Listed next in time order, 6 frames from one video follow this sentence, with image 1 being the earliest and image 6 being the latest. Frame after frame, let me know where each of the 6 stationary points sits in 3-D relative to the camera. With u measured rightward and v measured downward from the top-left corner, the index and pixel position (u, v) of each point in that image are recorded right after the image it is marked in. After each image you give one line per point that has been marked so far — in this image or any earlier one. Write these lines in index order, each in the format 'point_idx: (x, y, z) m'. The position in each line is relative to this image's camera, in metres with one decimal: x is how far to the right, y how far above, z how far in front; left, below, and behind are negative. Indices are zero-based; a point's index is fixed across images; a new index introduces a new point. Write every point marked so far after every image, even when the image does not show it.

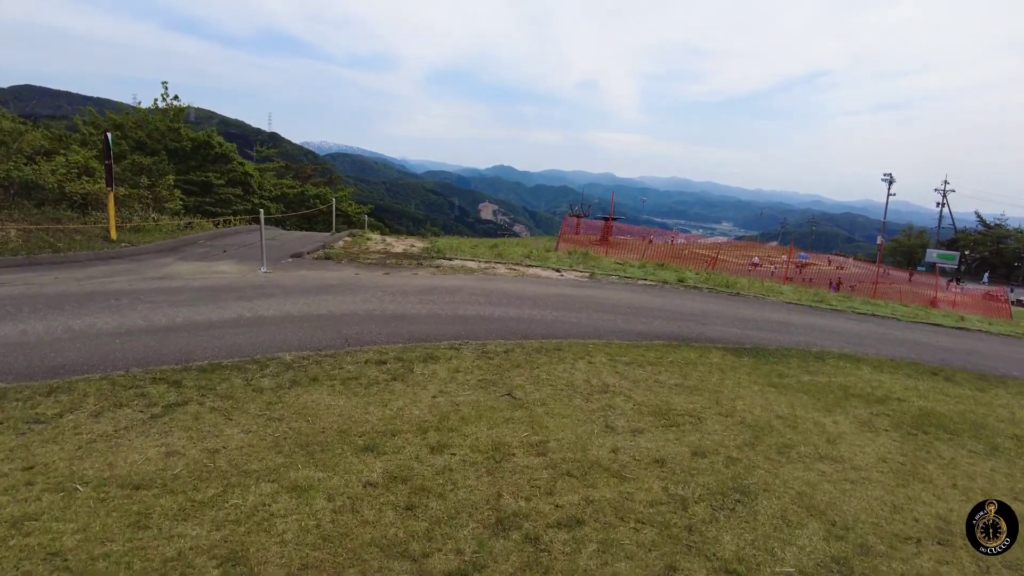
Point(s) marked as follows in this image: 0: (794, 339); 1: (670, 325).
0: (+3.5, -0.6, +8.2) m
1: (+1.9, -0.5, +8.1) m
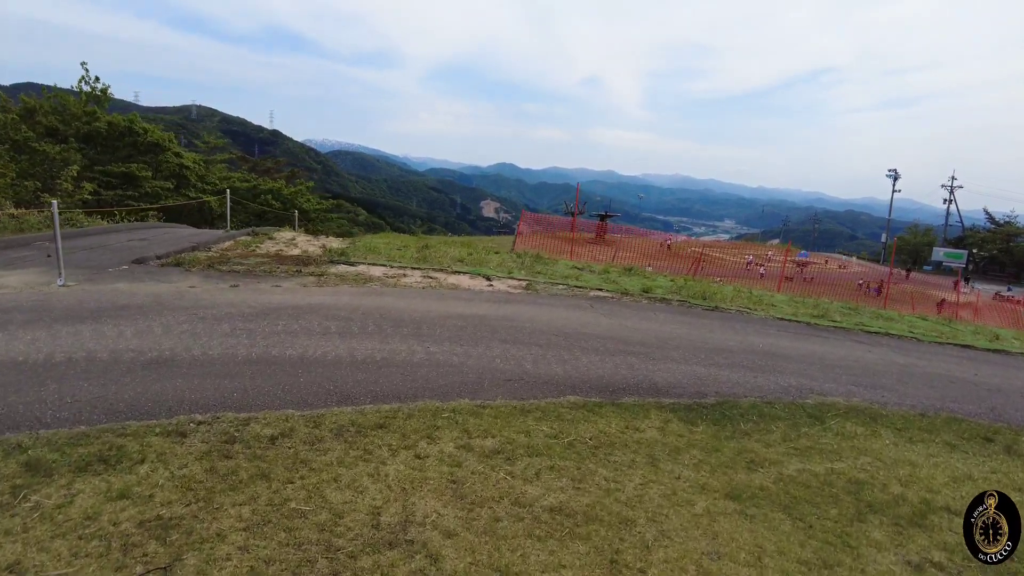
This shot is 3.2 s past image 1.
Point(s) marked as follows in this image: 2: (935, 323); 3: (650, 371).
0: (+2.3, -0.8, +5.7) m
1: (+0.8, -0.6, +5.6) m
2: (+7.4, -0.6, +11.6) m
3: (+1.1, -0.7, +5.6) m
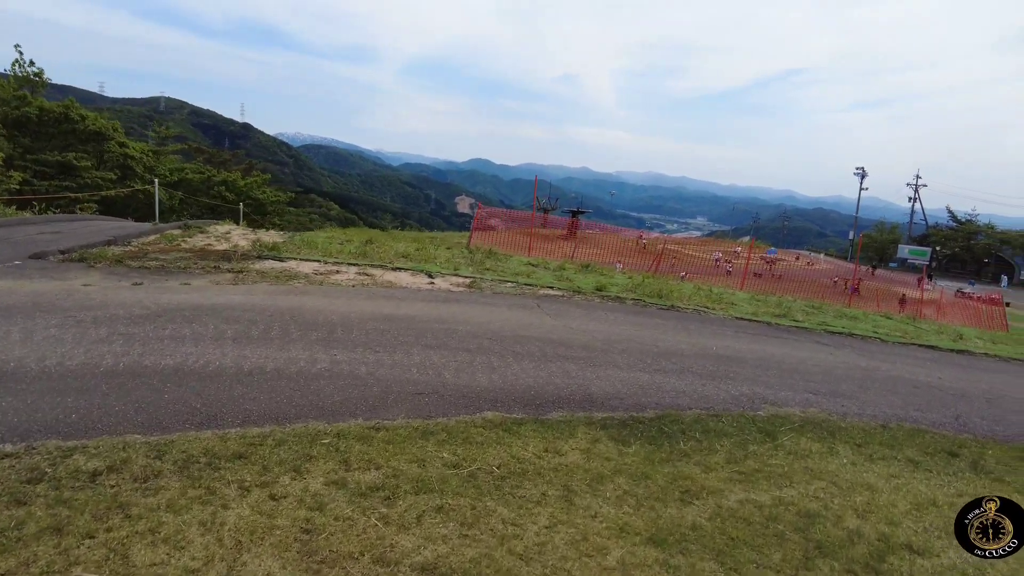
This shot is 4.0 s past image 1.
0: (+1.7, -0.8, +5.2) m
1: (+0.2, -0.6, +5.0) m
2: (+6.6, -0.6, +11.3) m
3: (+0.6, -0.7, +5.0) m
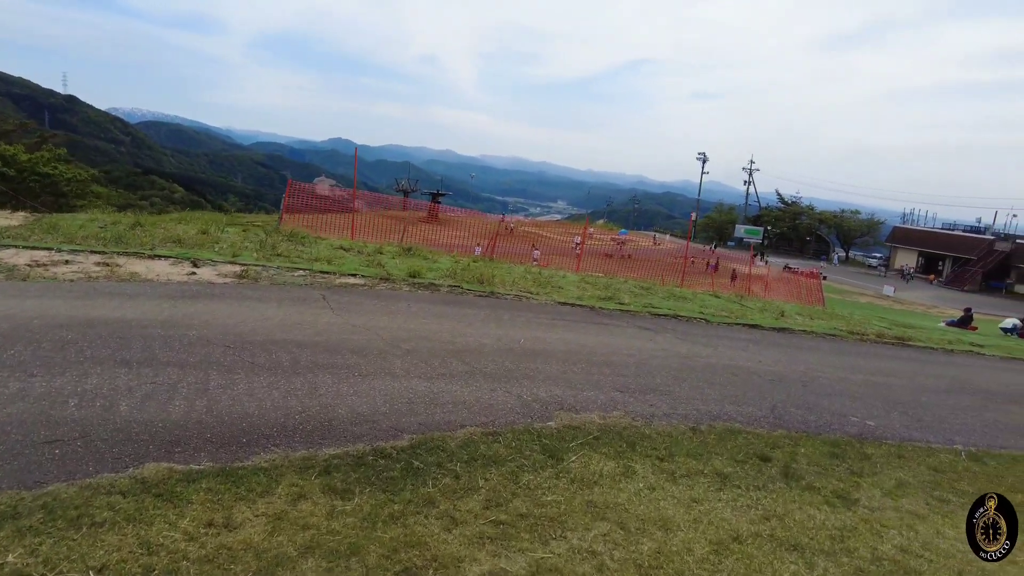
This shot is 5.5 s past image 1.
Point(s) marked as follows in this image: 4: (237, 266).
0: (+0.1, -0.7, +4.3) m
1: (-1.4, -0.6, +3.9) m
2: (+3.6, -0.2, +11.3) m
3: (-1.0, -0.6, +3.9) m
4: (-3.0, +0.2, +7.2) m
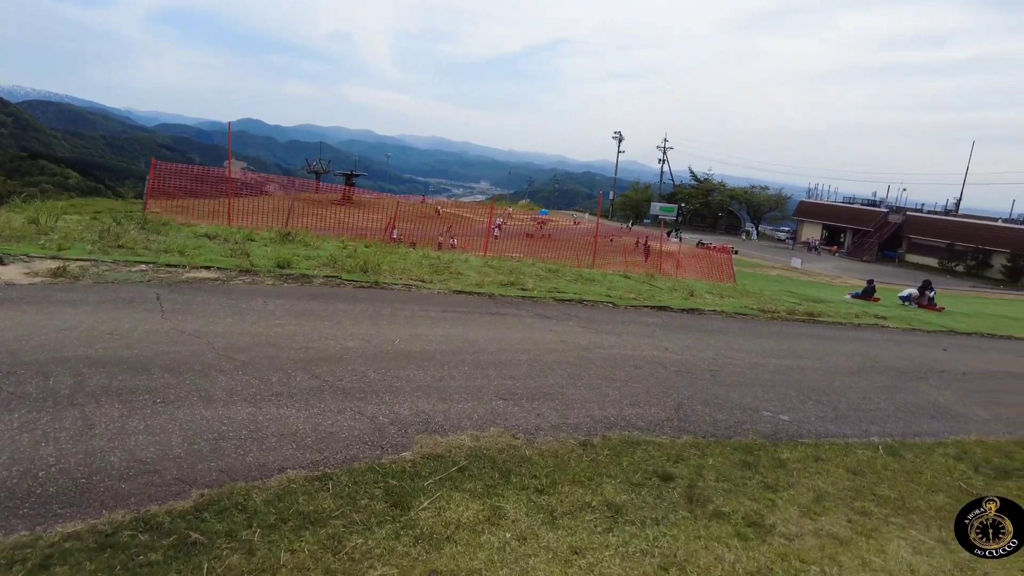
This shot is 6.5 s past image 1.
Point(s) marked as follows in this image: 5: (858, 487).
0: (-0.7, -0.7, +3.5) m
1: (-2.1, -0.6, +2.9) m
2: (+2.0, +0.1, +10.8) m
3: (-1.7, -0.6, +3.0) m
4: (-4.1, +0.2, +6.0) m
5: (+1.9, -1.1, +3.7) m
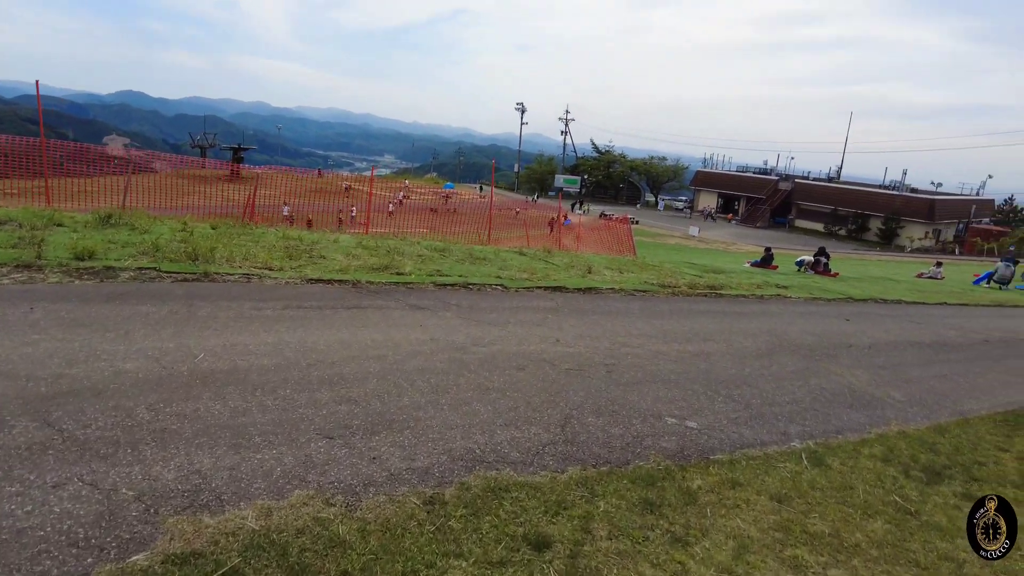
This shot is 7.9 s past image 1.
0: (-1.4, -0.7, +2.4) m
1: (-2.7, -0.7, +1.5) m
2: (+0.3, +0.4, +9.9) m
3: (-2.3, -0.7, +1.7) m
4: (-5.1, +0.2, +4.4) m
5: (+1.2, -1.0, +2.9) m
